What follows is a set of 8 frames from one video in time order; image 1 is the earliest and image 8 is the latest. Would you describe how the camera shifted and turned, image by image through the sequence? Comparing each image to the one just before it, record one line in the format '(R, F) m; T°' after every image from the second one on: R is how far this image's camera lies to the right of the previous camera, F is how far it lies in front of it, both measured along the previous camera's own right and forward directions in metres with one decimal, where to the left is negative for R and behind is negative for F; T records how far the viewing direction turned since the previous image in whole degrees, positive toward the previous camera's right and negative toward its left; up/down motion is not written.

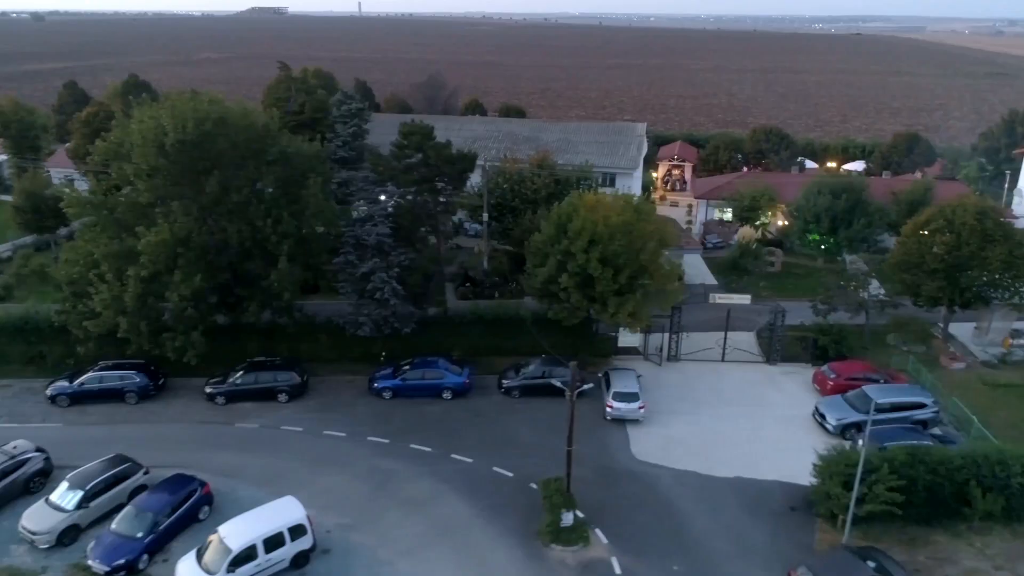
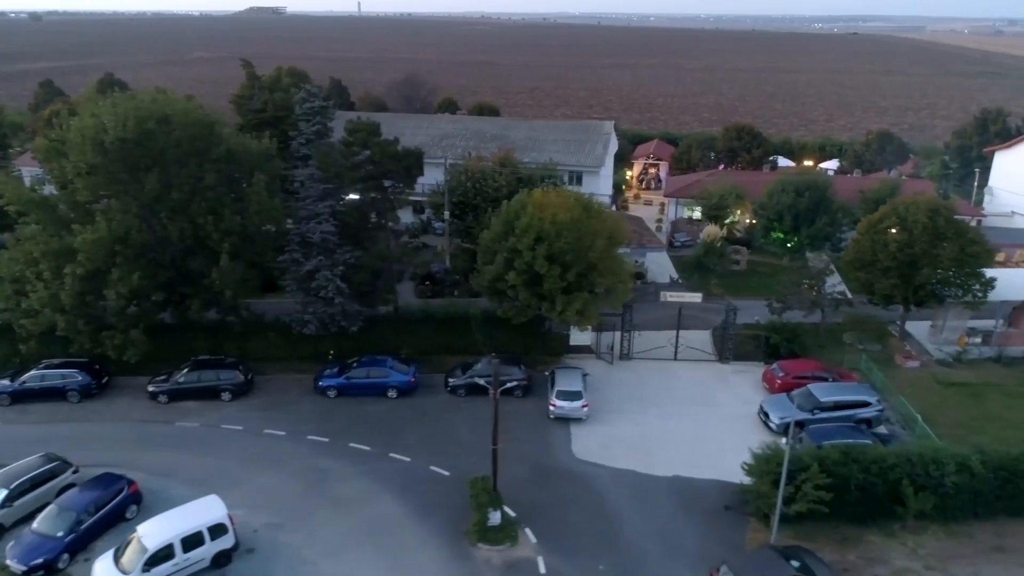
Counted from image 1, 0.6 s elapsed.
(+1.2, +0.1) m; 0°
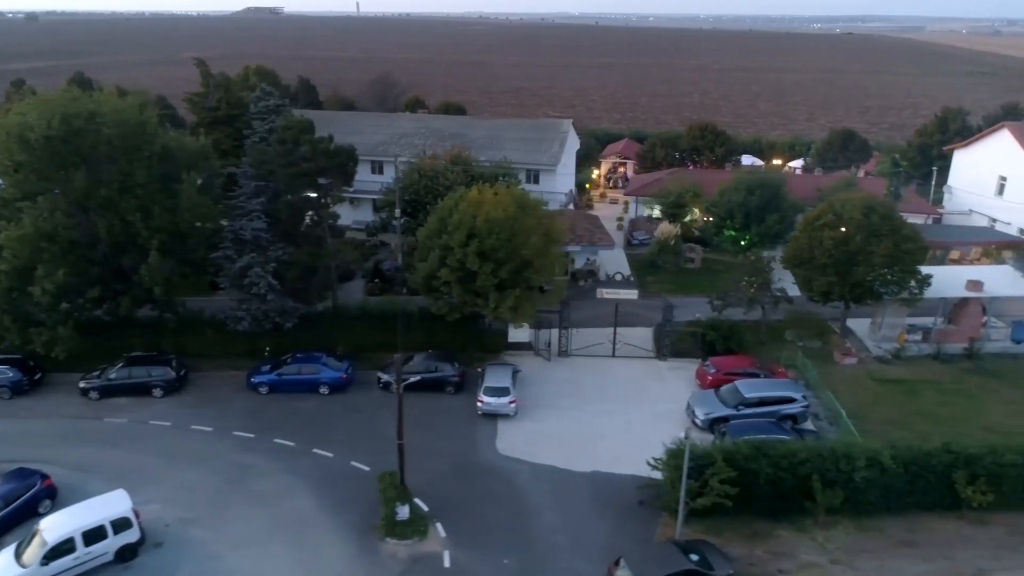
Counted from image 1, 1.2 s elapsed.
(+1.5, -0.1) m; 0°
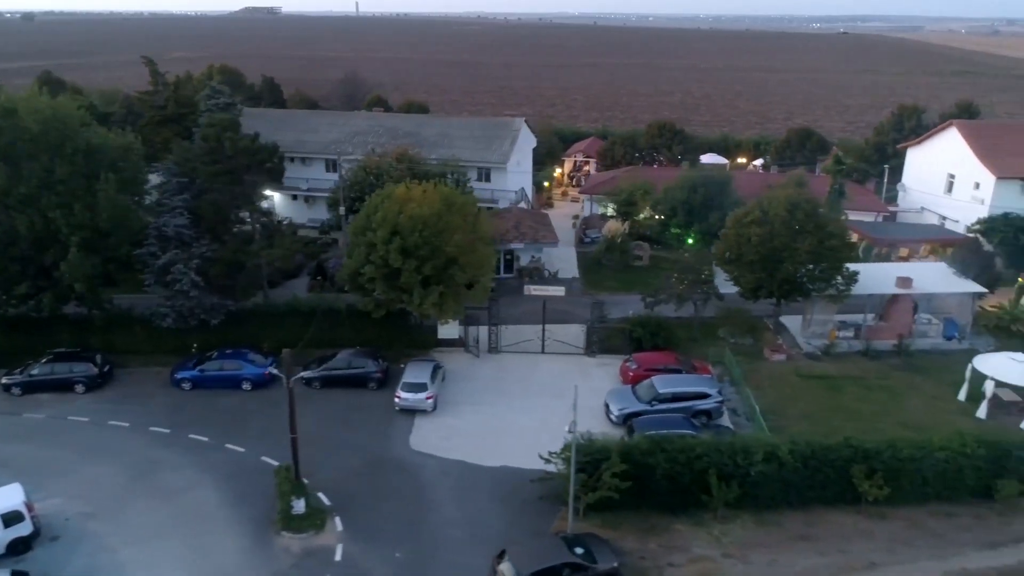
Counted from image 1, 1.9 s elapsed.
(+1.7, -0.1) m; 0°
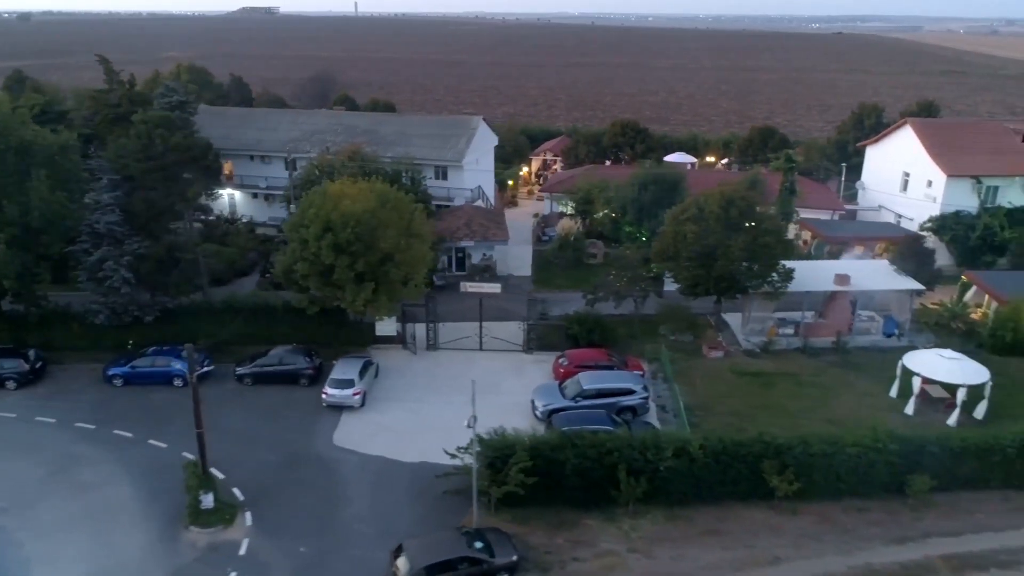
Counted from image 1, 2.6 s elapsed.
(+1.5, -0.1) m; 0°
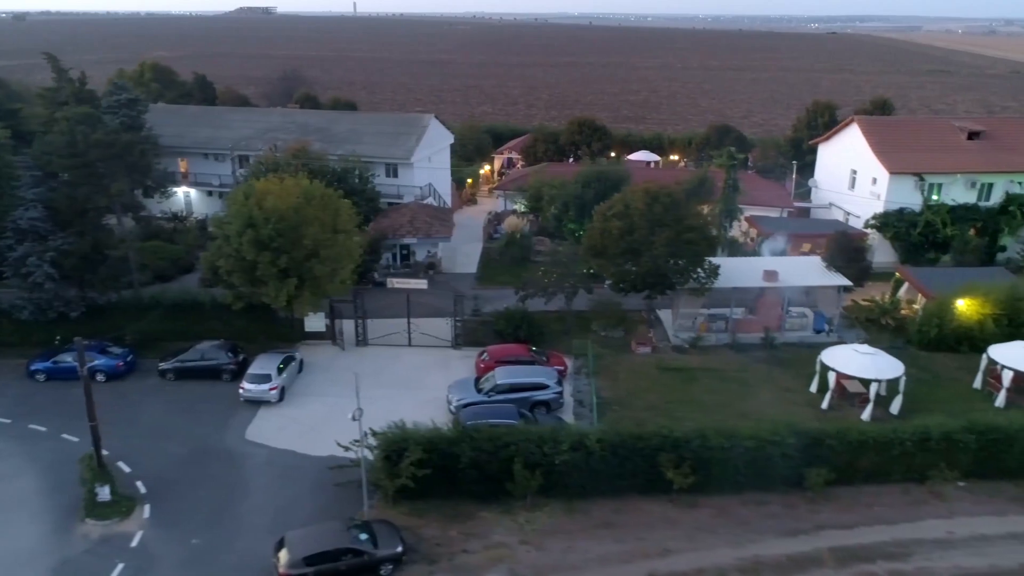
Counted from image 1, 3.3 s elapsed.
(+1.8, -0.1) m; 0°
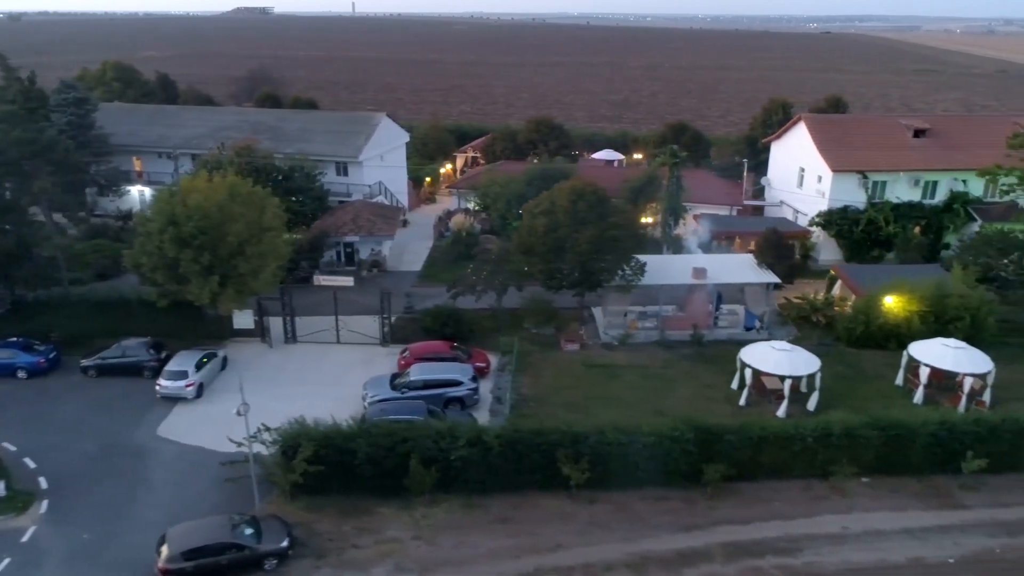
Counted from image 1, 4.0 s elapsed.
(+1.8, -0.1) m; 0°
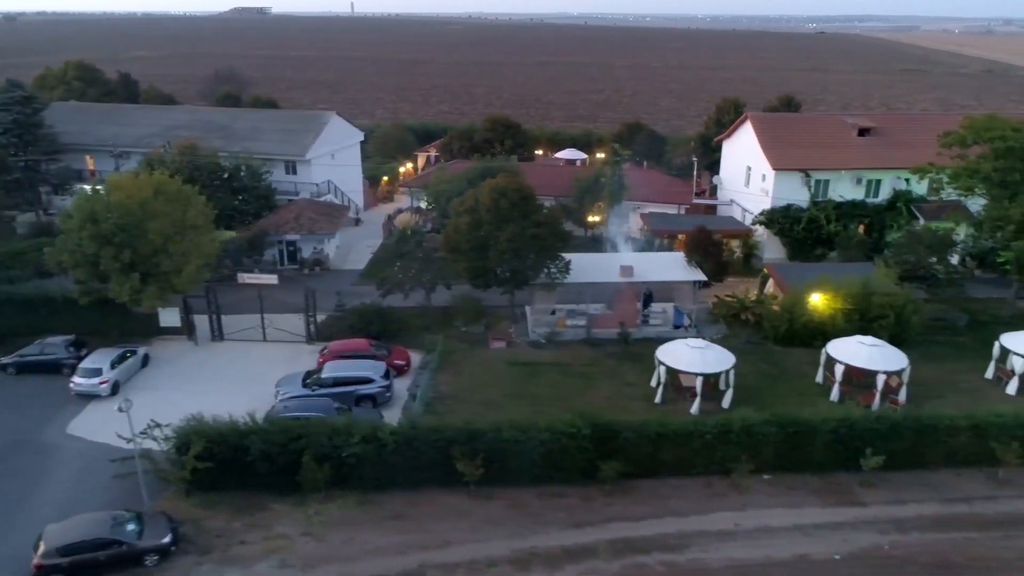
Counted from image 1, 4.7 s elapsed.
(+1.8, 0.0) m; 0°
